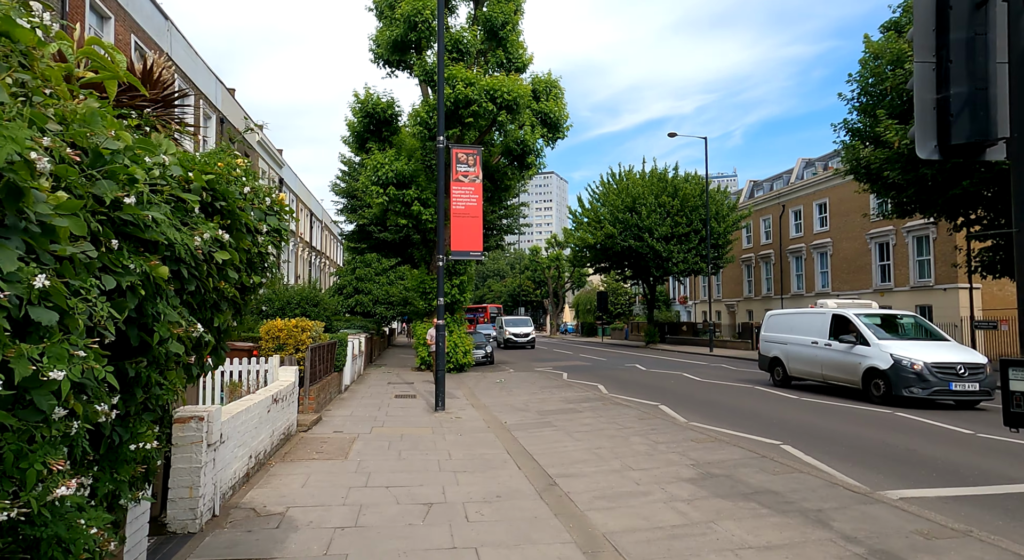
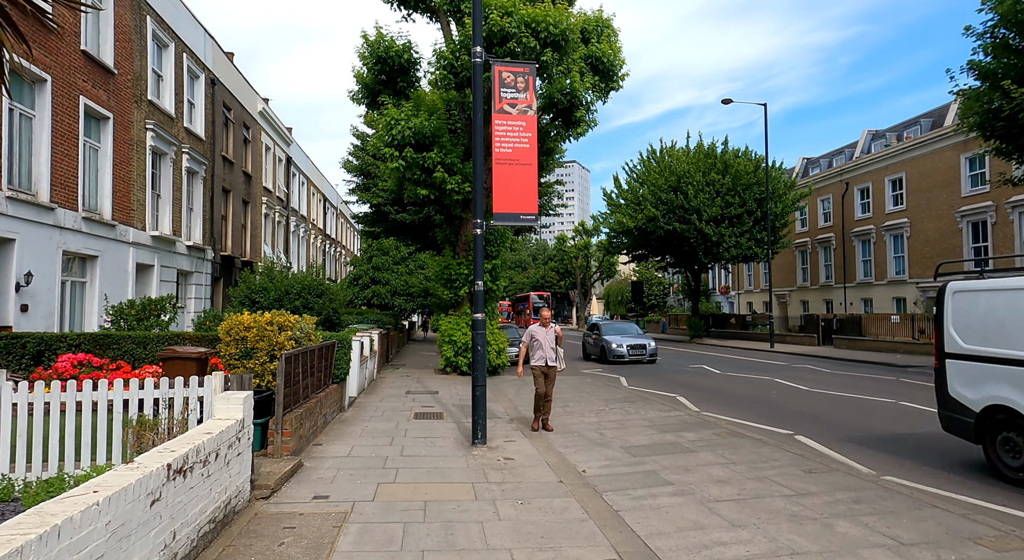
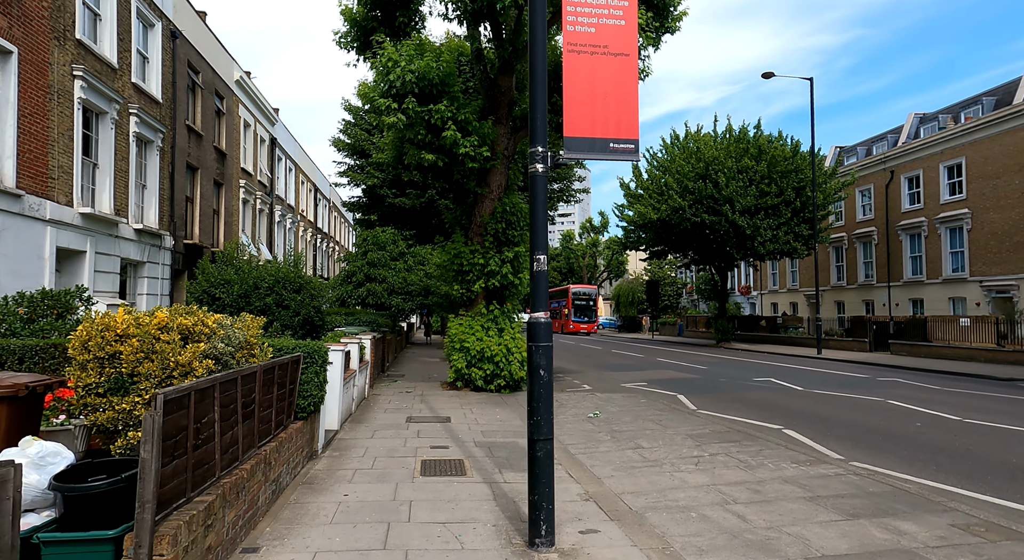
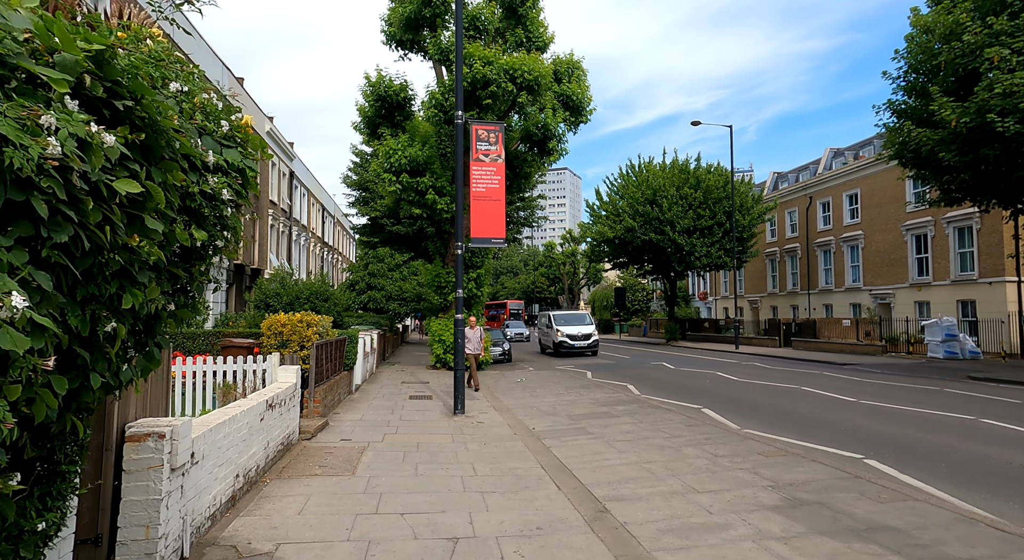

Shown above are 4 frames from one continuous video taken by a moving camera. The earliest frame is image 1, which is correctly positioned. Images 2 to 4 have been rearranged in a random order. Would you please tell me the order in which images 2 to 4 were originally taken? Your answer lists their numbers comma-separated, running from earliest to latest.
4, 2, 3
